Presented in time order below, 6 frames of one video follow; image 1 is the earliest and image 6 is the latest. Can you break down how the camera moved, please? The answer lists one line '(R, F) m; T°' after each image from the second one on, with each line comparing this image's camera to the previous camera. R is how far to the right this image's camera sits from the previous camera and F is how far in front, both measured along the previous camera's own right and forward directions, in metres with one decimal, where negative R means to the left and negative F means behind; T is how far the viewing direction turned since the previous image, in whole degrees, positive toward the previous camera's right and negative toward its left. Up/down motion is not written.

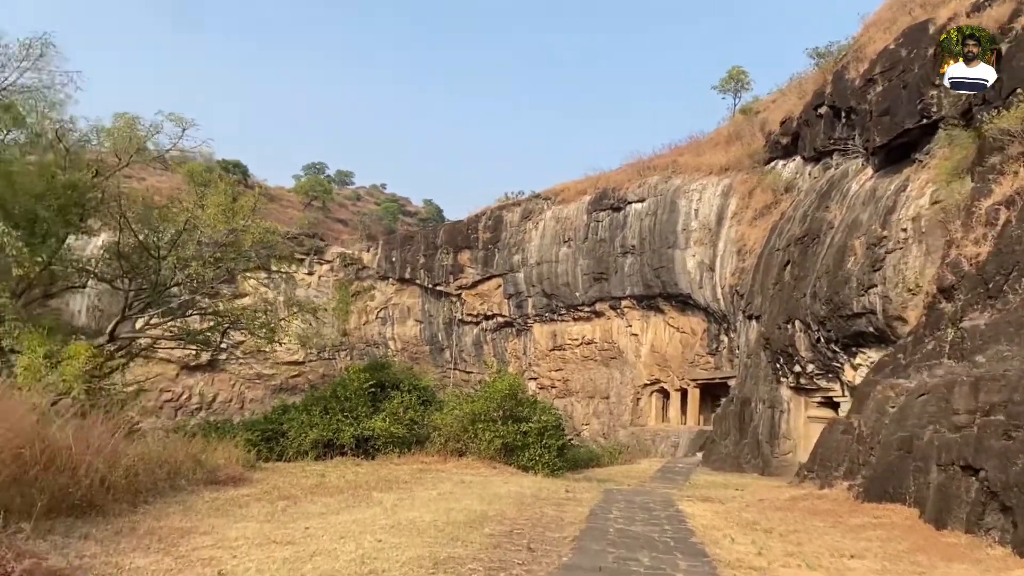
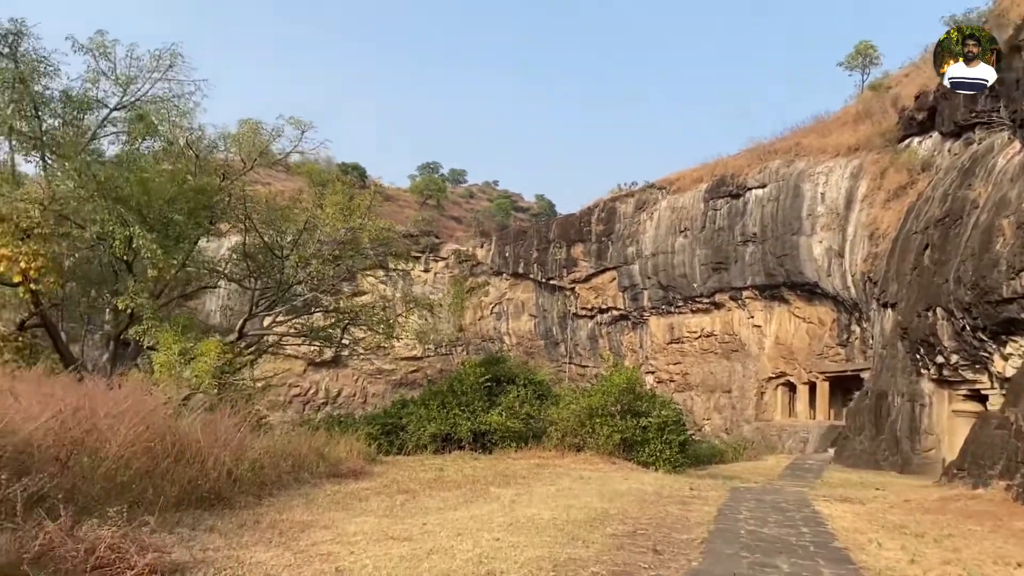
(0.0, +0.2) m; -8°
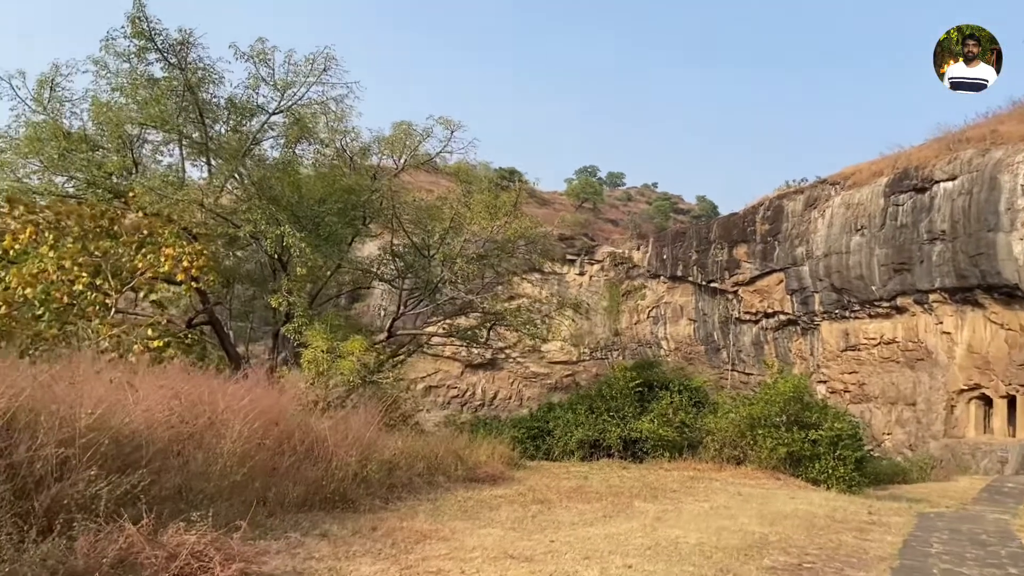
(+0.1, +0.5) m; -11°
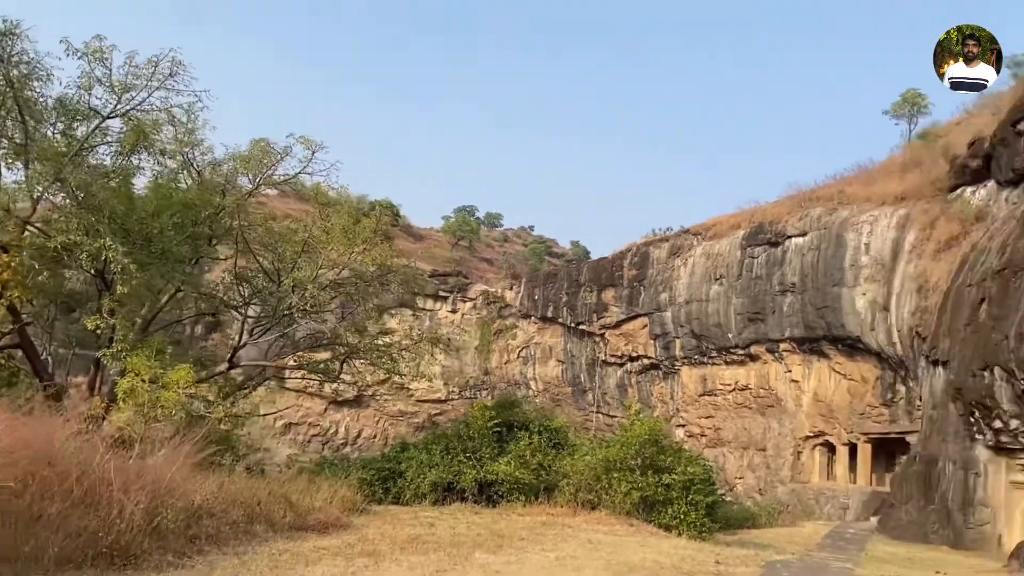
(+0.3, +0.4) m; +9°
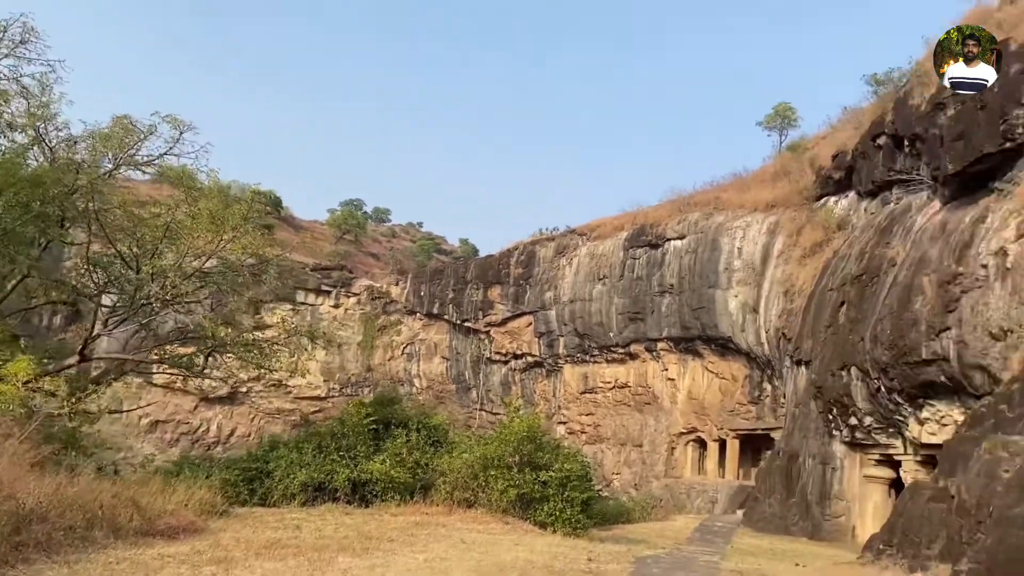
(+0.1, +0.2) m; +8°
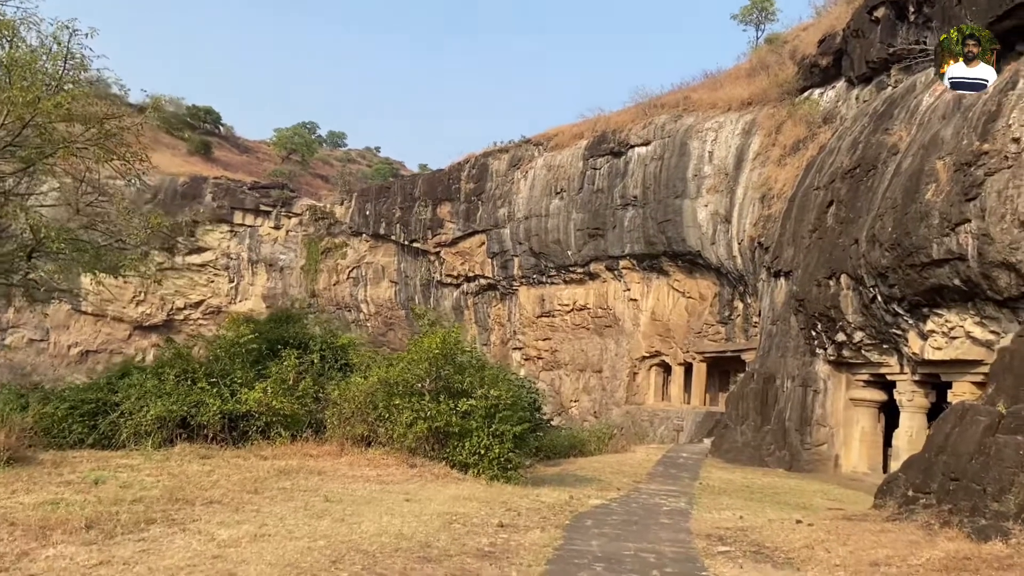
(+0.5, +2.4) m; +2°
